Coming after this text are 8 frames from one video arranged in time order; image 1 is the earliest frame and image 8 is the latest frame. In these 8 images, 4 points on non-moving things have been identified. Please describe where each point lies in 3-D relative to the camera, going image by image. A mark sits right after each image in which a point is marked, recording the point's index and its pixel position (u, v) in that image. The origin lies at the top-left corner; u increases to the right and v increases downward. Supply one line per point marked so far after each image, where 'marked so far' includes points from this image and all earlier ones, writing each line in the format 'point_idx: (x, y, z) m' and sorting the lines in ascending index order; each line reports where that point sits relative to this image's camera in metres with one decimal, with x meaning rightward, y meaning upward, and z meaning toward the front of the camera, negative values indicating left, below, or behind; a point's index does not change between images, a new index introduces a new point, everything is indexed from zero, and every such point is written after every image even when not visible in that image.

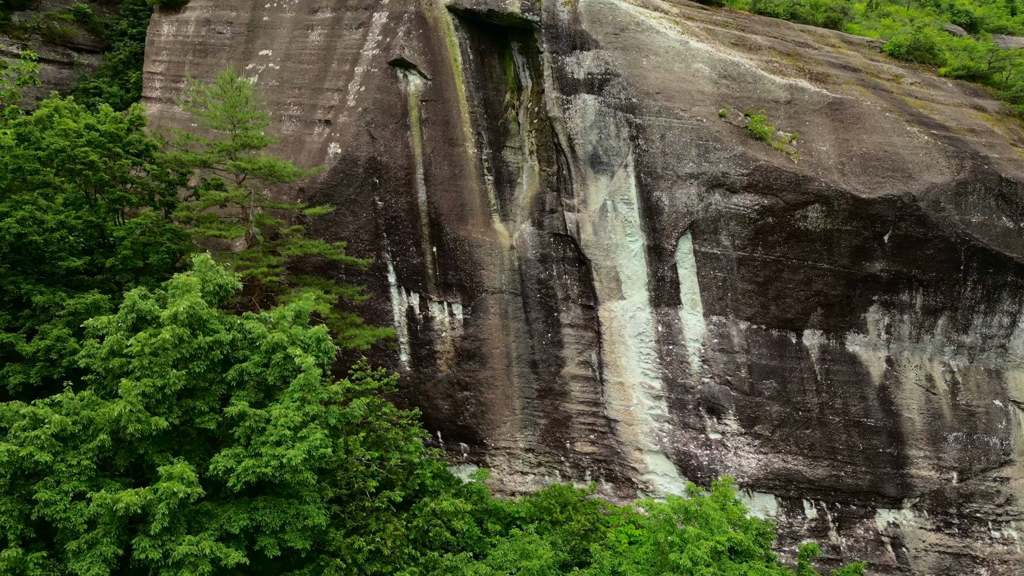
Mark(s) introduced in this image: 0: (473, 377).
0: (-0.6, -1.4, +11.3) m
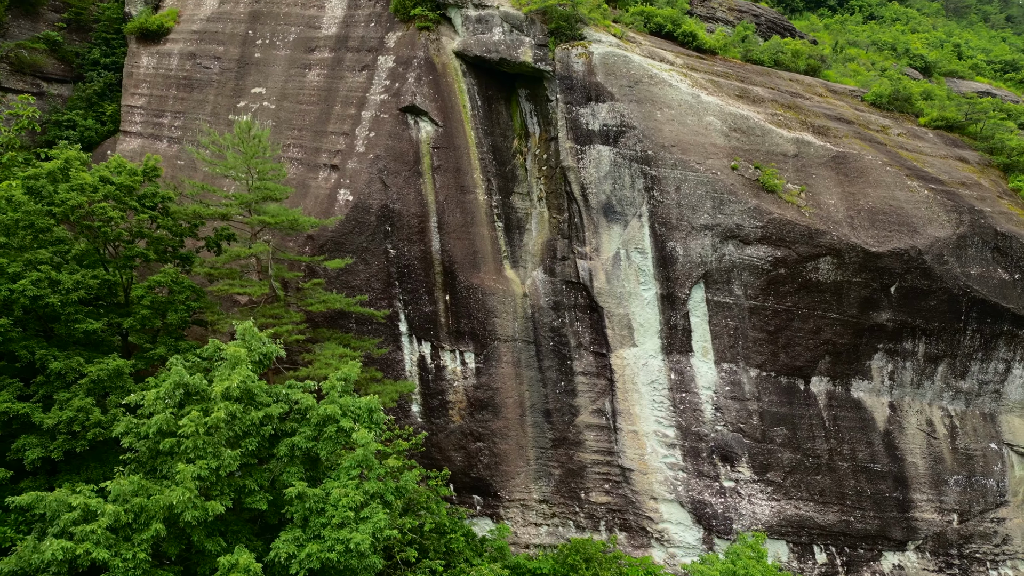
0: (-0.4, -2.1, +11.1) m
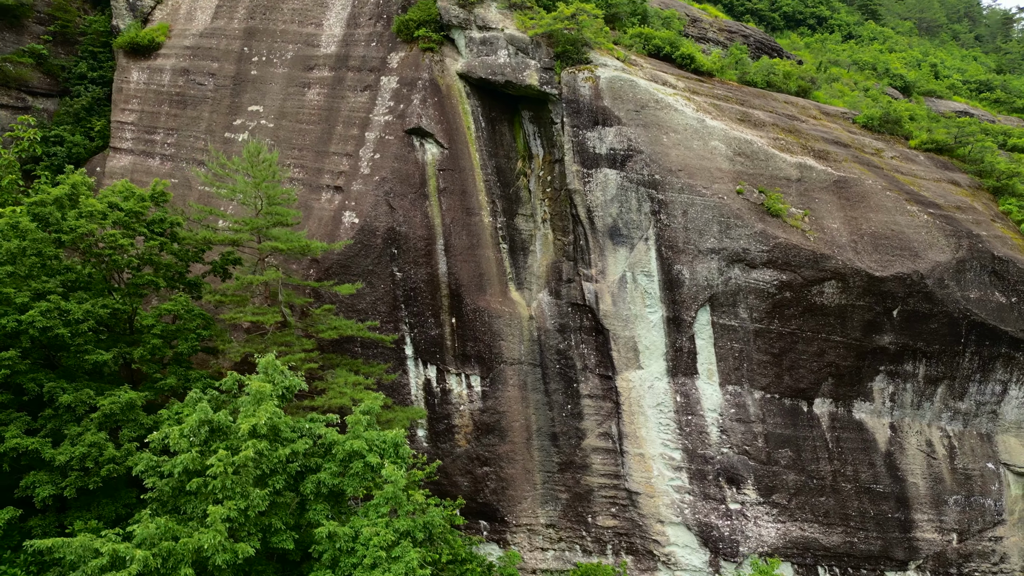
0: (-0.3, -2.4, +11.1) m
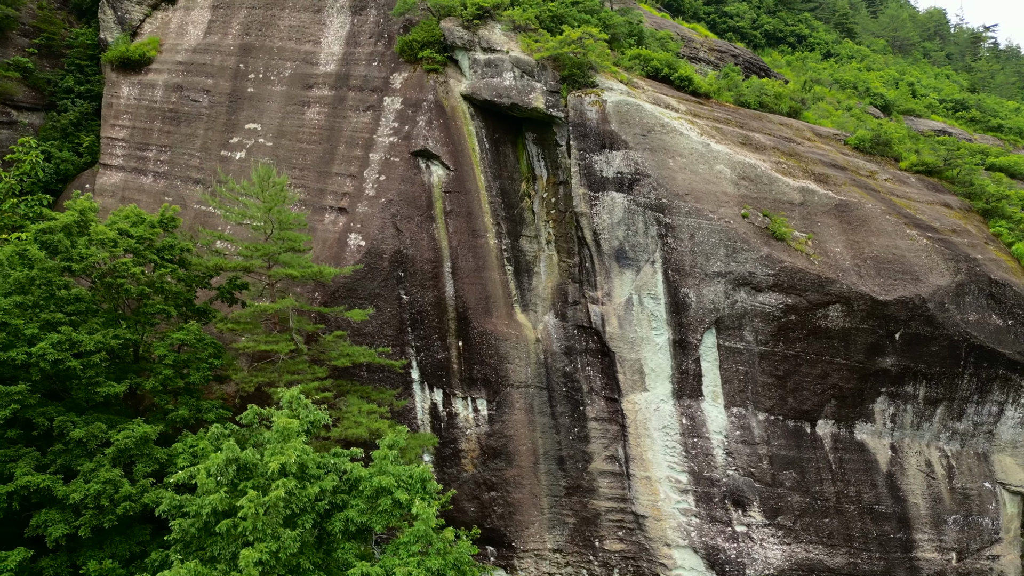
0: (-0.2, -2.8, +11.0) m
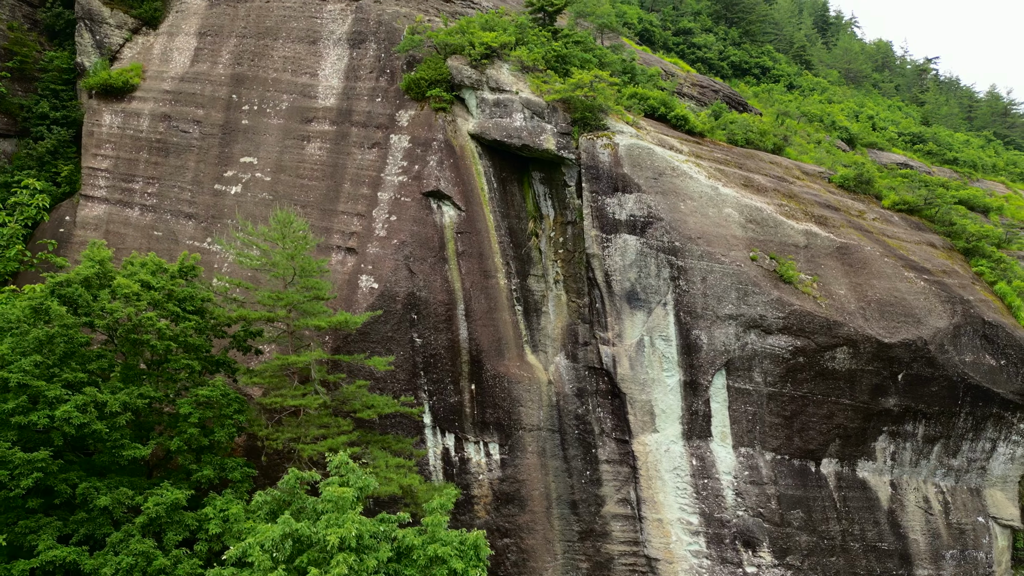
0: (0.0, -3.4, +10.8) m
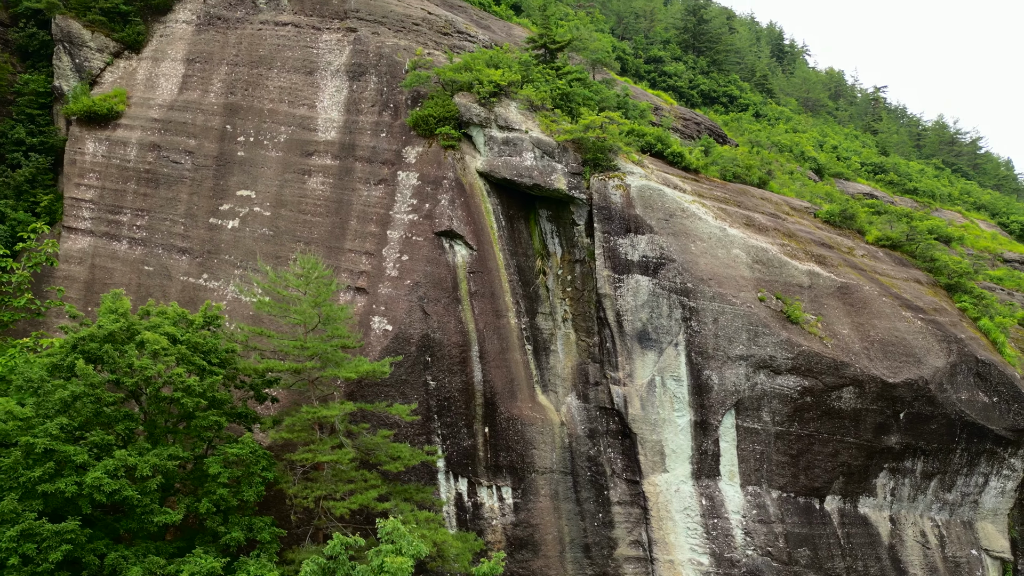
0: (+0.2, -4.0, +10.6) m
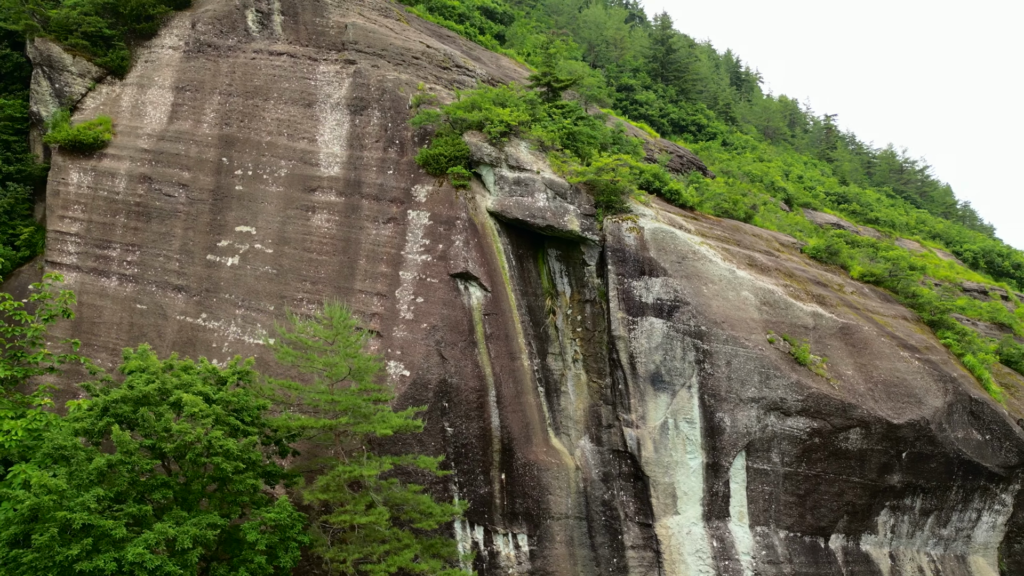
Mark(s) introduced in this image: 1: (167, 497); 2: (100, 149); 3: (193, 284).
0: (+0.4, -4.6, +10.5) m
1: (-3.0, -1.8, +6.5) m
2: (-7.4, +2.5, +13.4) m
3: (-5.1, +0.1, +11.9) m
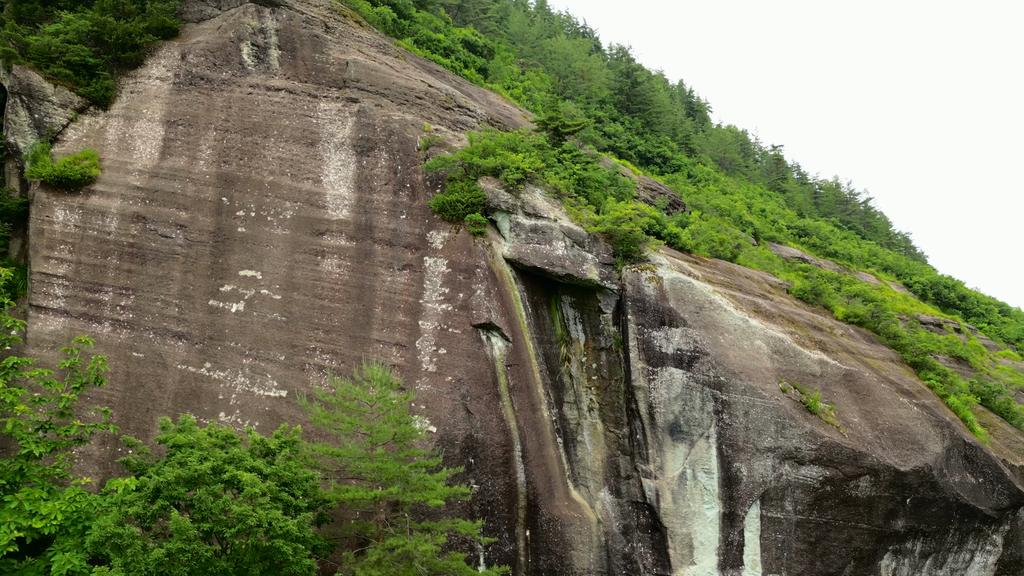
0: (+0.8, -5.3, +10.3) m
1: (-2.4, -2.4, +6.1) m
2: (-7.2, +1.7, +12.8) m
3: (-4.8, -0.7, +11.4) m
